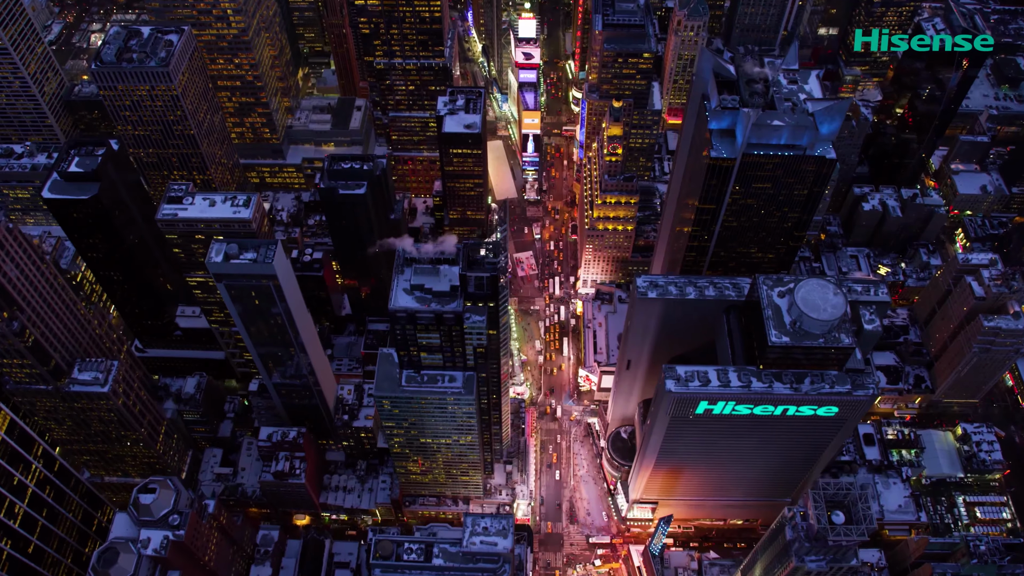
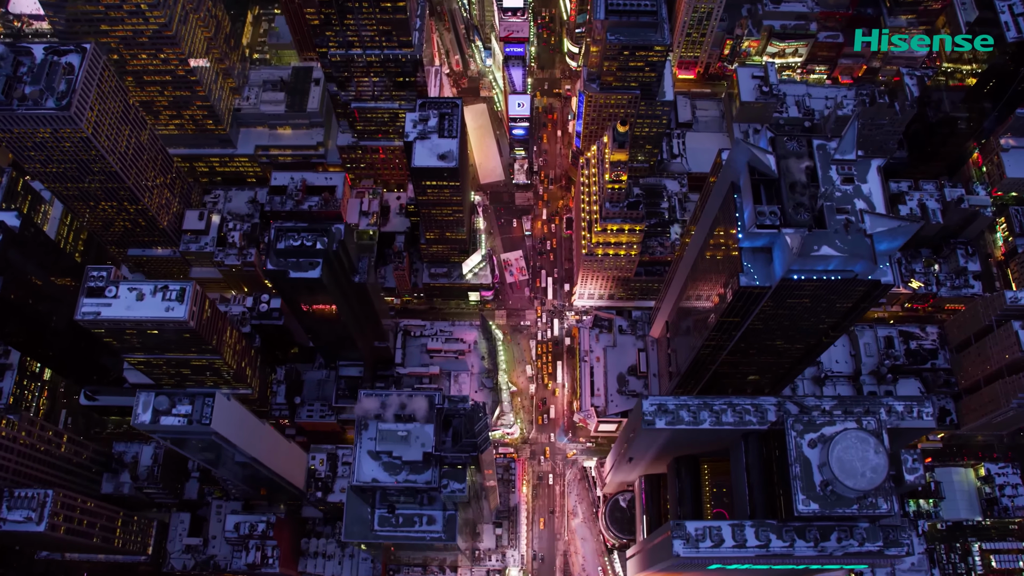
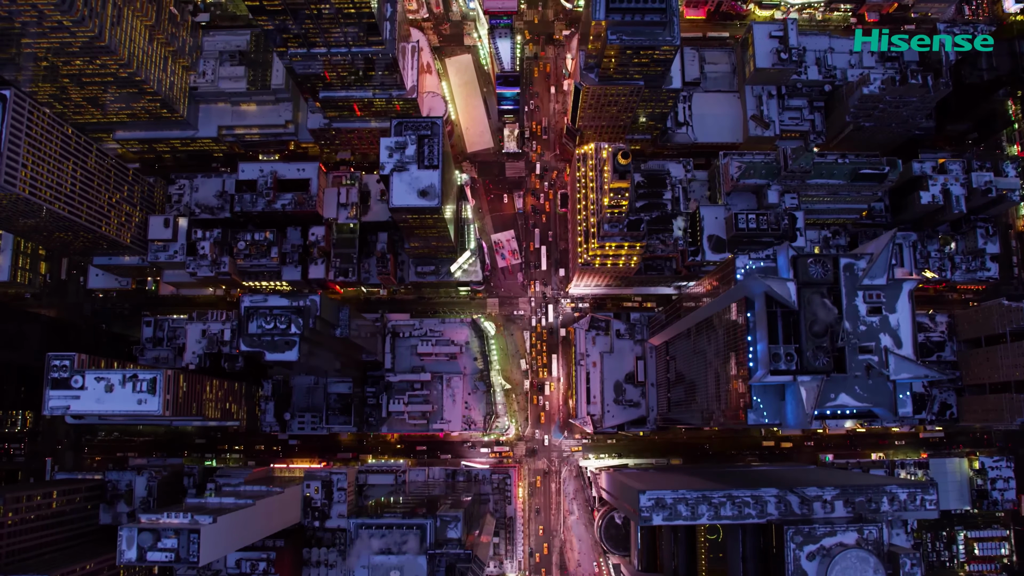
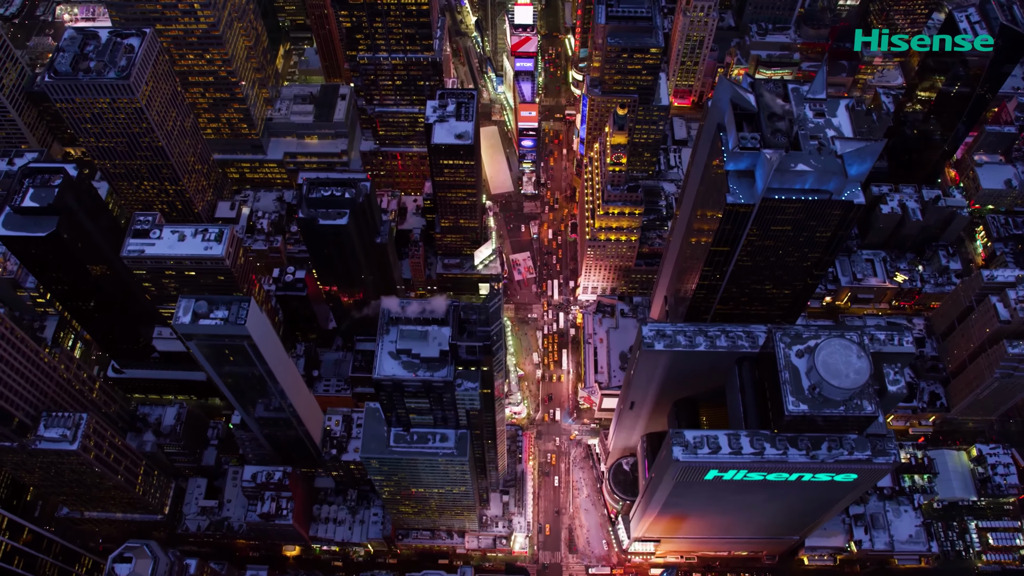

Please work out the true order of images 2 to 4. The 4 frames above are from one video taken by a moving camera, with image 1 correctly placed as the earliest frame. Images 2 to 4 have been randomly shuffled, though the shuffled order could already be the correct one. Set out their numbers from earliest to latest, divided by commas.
4, 2, 3
